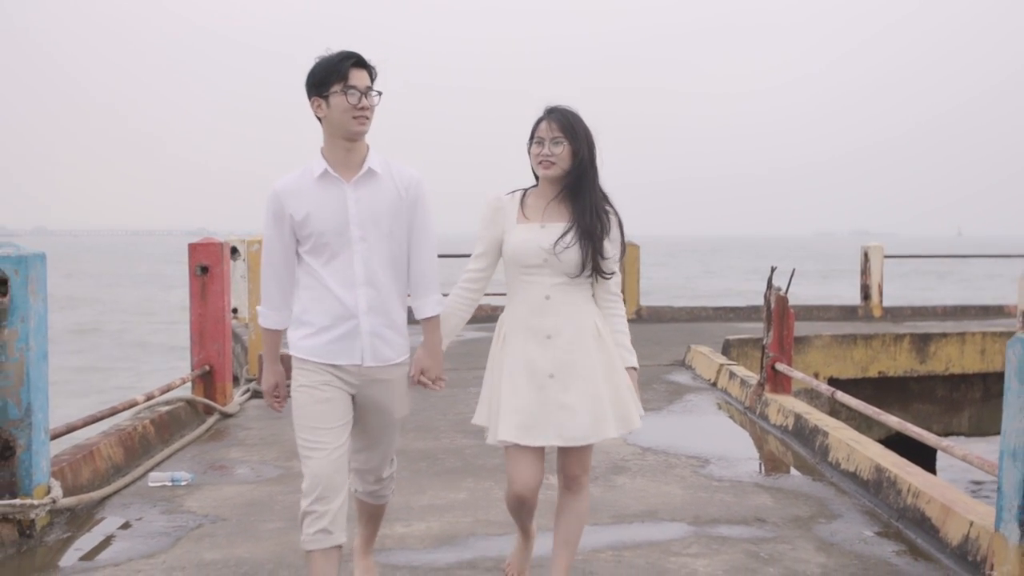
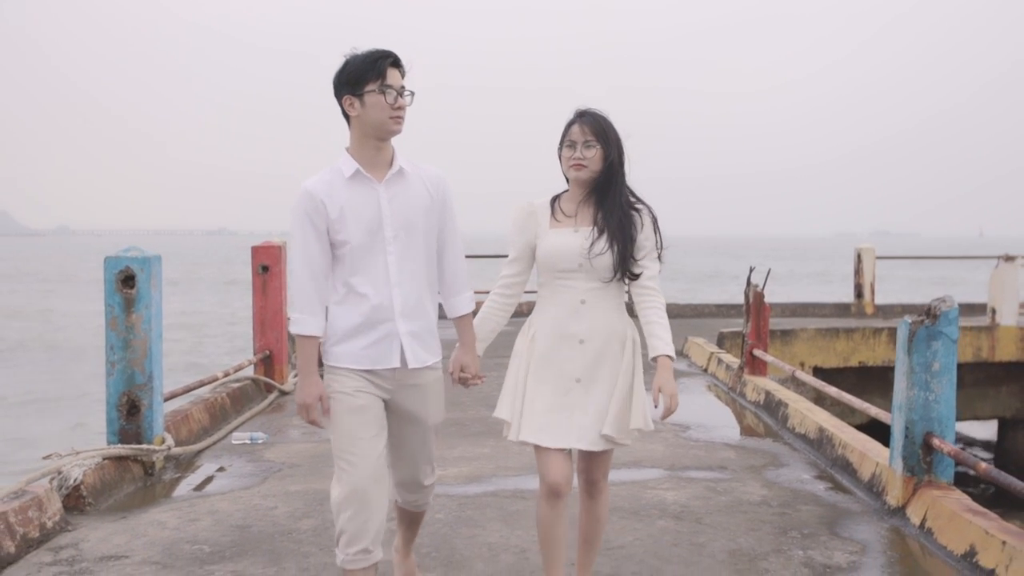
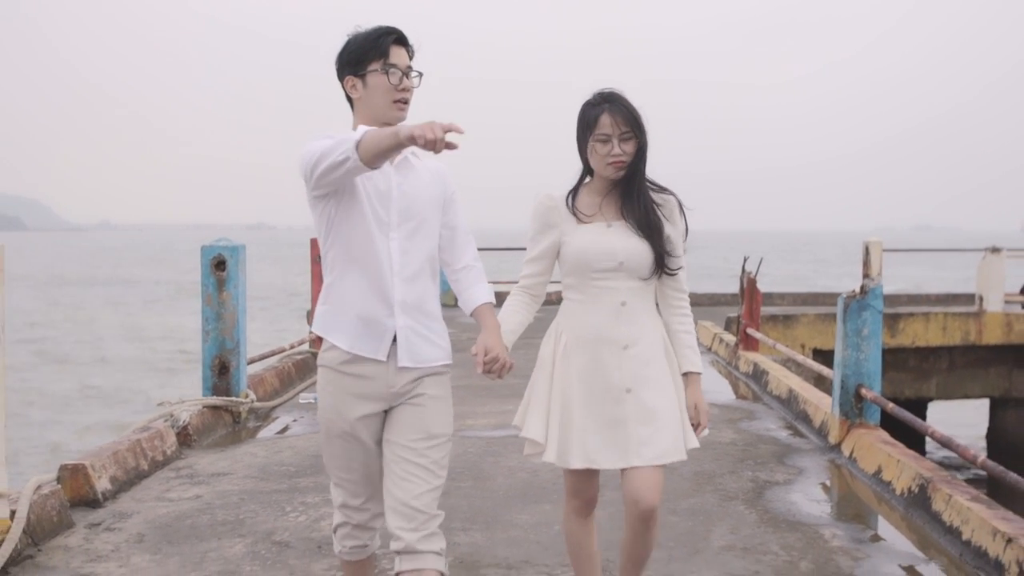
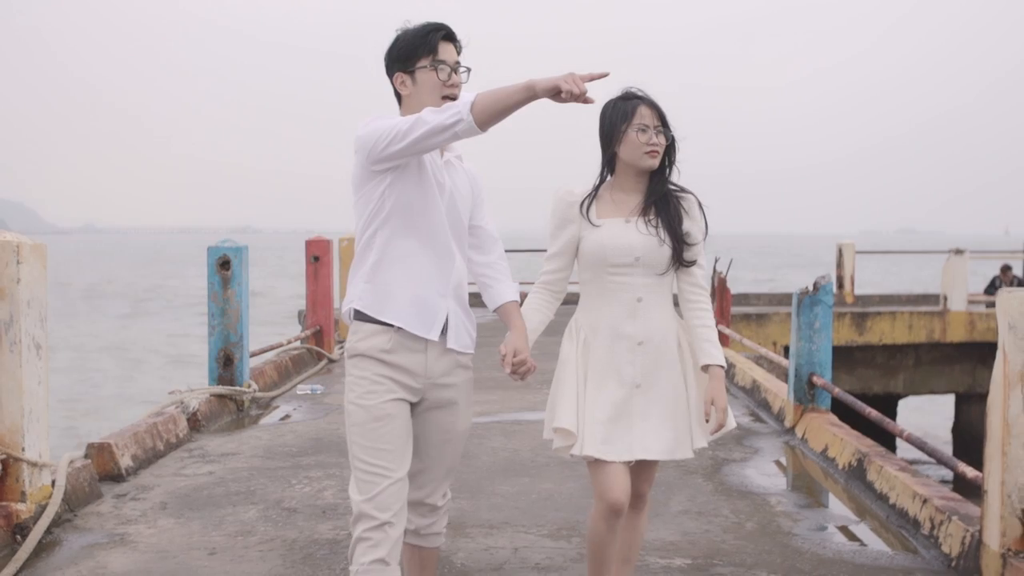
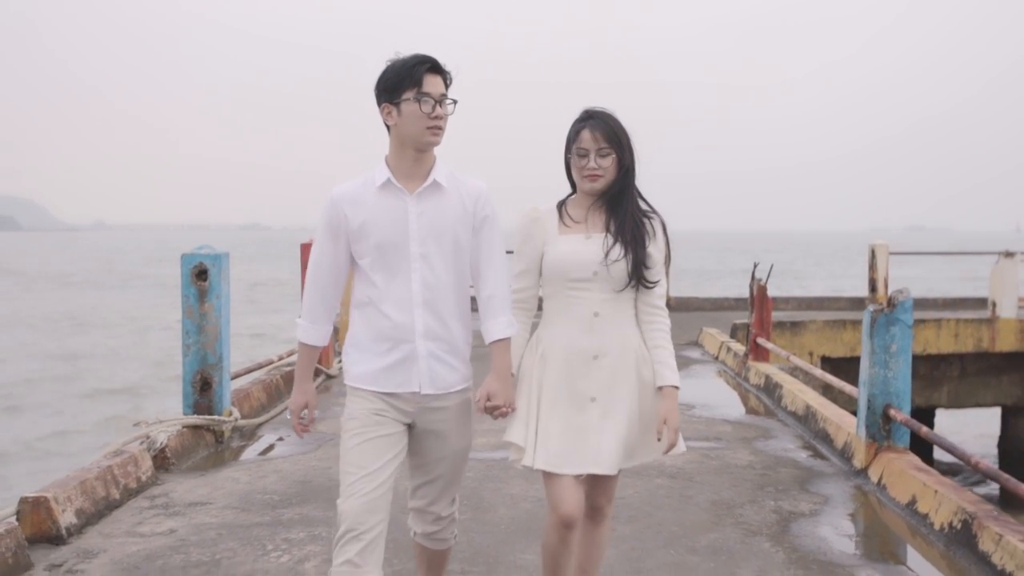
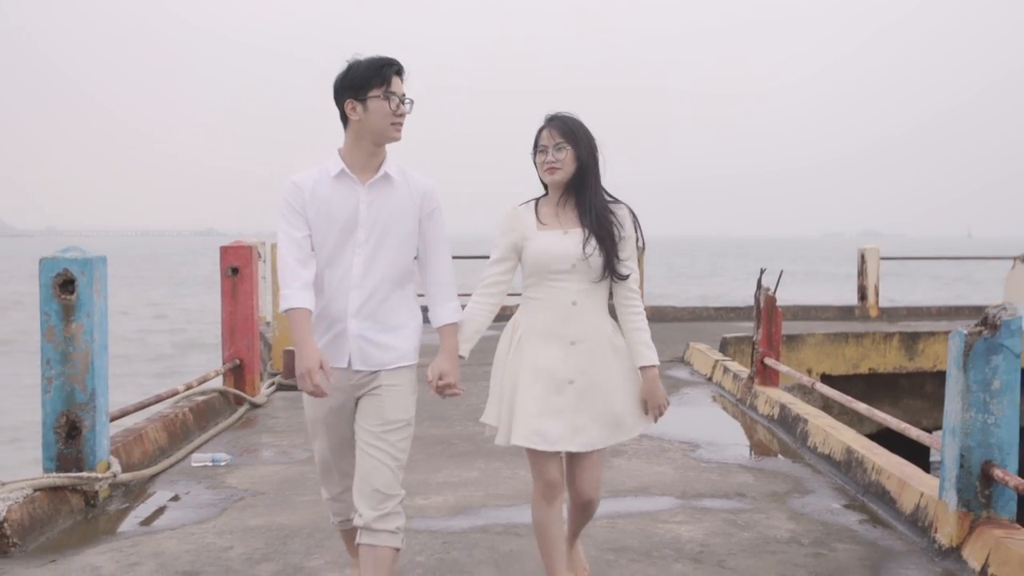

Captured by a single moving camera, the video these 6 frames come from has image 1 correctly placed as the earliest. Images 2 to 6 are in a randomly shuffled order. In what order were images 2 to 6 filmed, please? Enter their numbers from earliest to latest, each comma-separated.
6, 2, 5, 3, 4
